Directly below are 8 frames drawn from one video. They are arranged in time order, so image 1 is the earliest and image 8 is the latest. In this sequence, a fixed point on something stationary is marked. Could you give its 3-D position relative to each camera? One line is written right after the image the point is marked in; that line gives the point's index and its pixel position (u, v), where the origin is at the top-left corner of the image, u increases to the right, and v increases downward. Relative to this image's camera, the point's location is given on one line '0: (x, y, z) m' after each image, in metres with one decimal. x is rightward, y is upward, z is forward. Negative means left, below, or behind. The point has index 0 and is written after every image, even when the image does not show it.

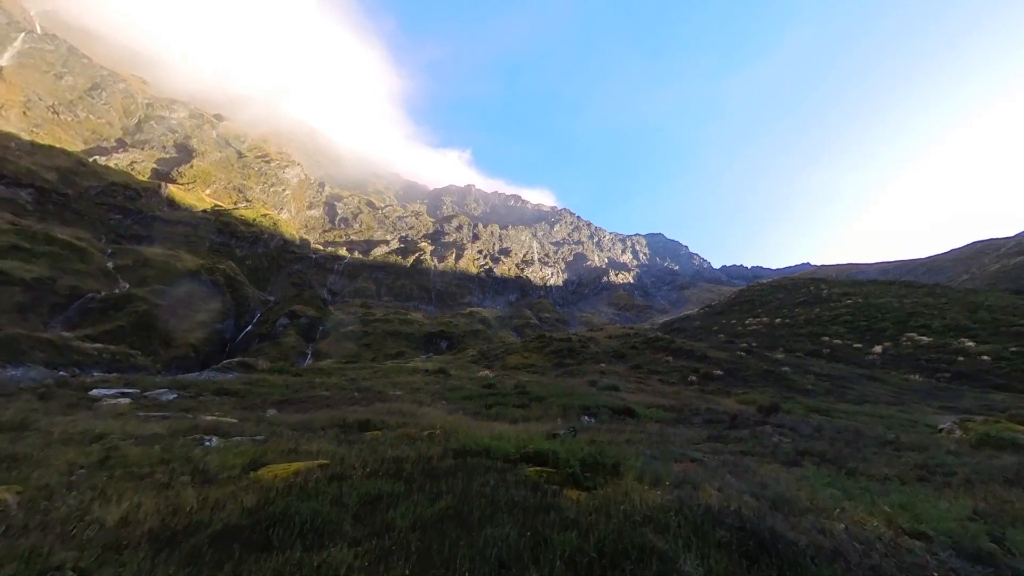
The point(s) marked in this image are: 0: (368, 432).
0: (-7.3, -7.3, +18.3) m
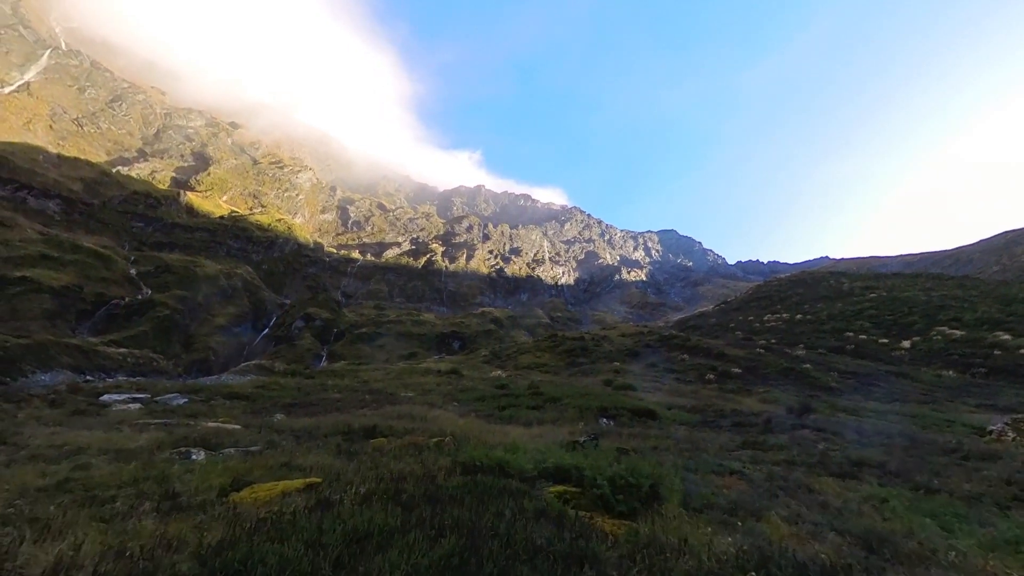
0: (-6.6, -7.2, +17.1) m
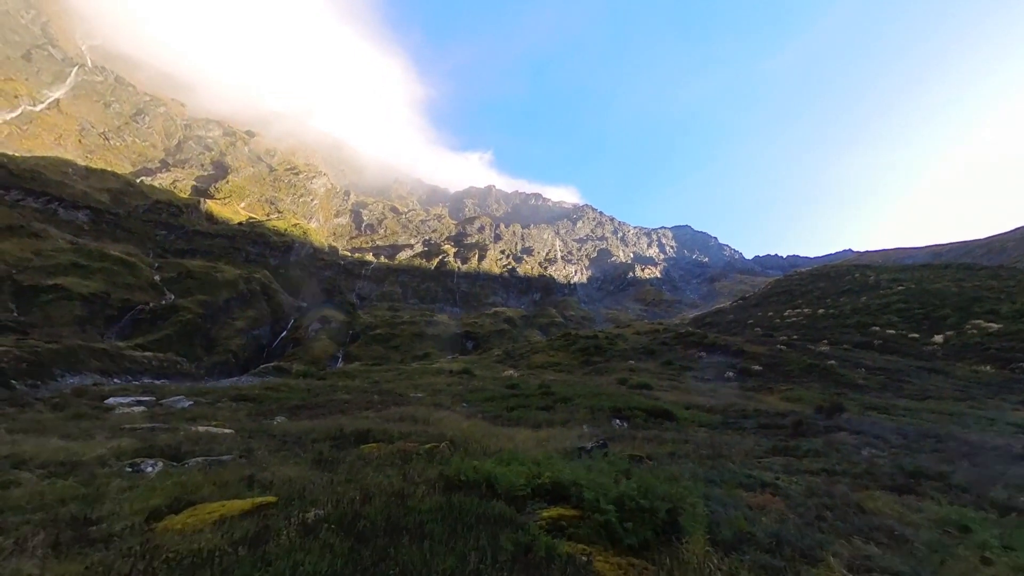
0: (-6.5, -7.0, +15.8) m
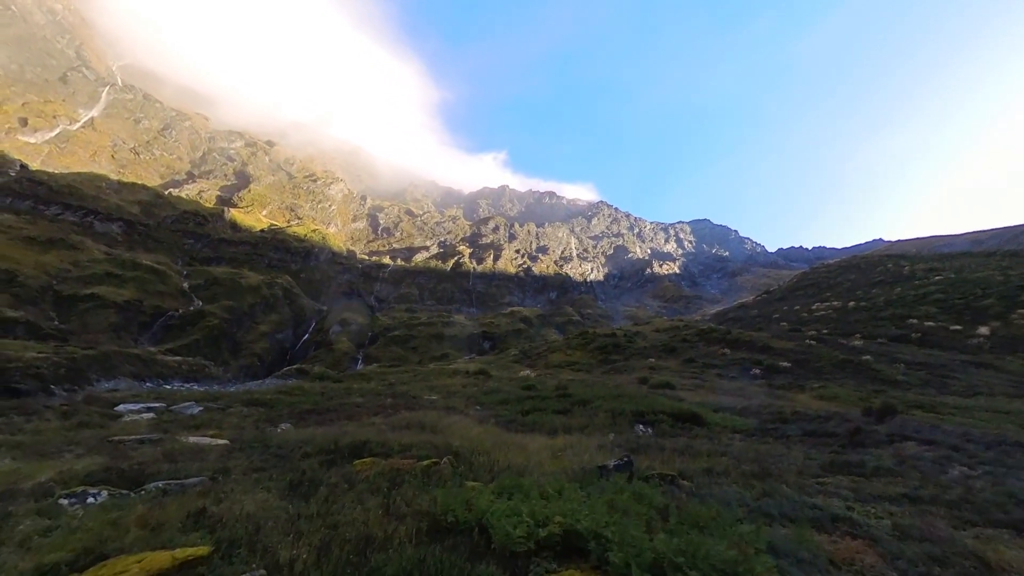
0: (-6.2, -6.9, +14.1) m
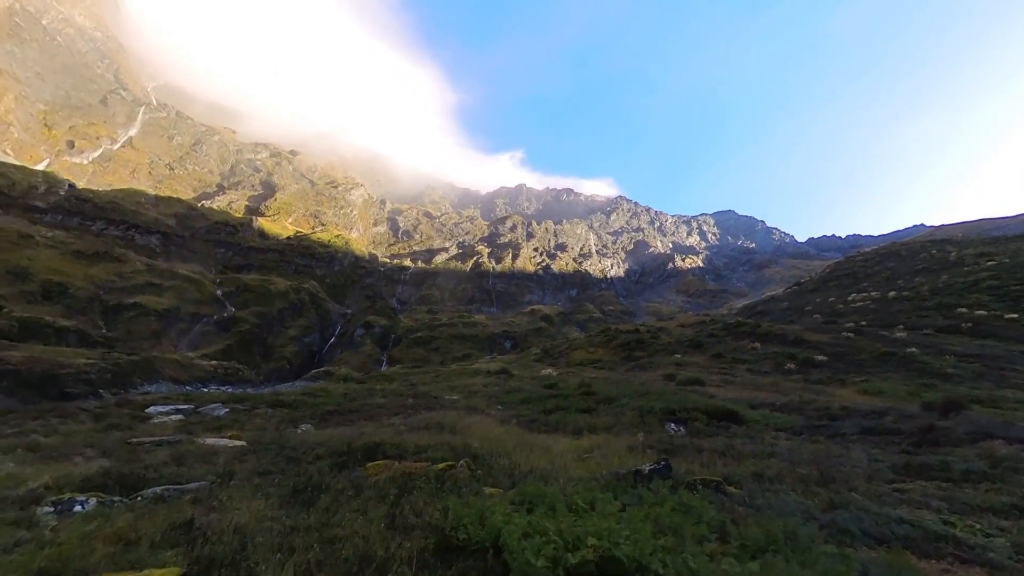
0: (-5.3, -6.5, +13.2) m
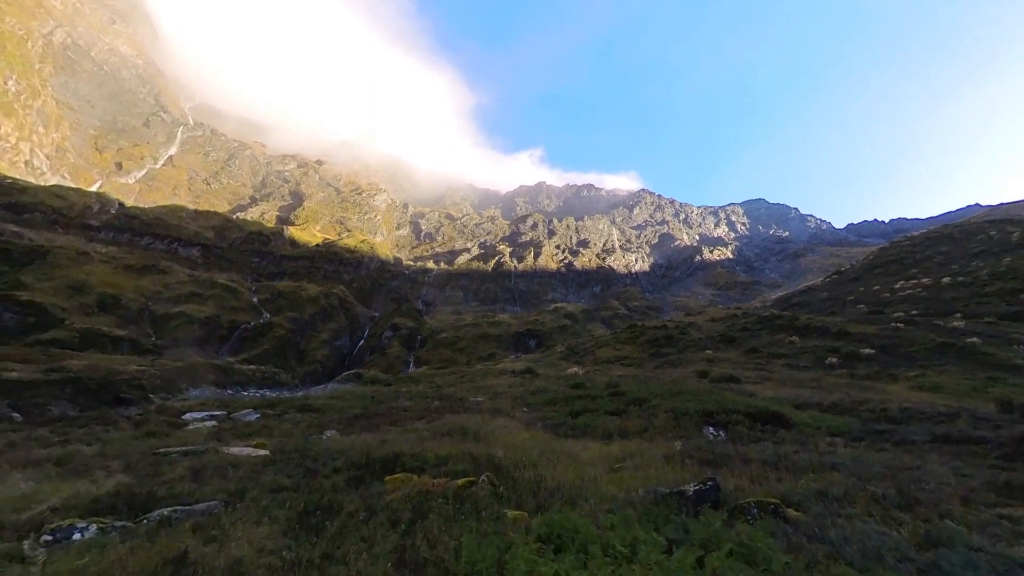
0: (-4.4, -6.7, +12.5) m
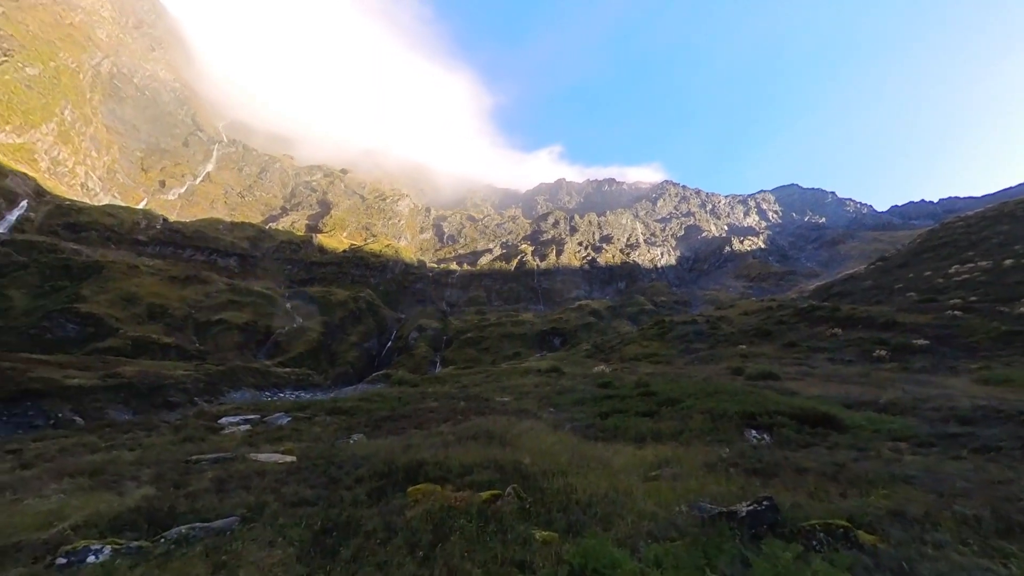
0: (-3.5, -6.8, +12.0) m
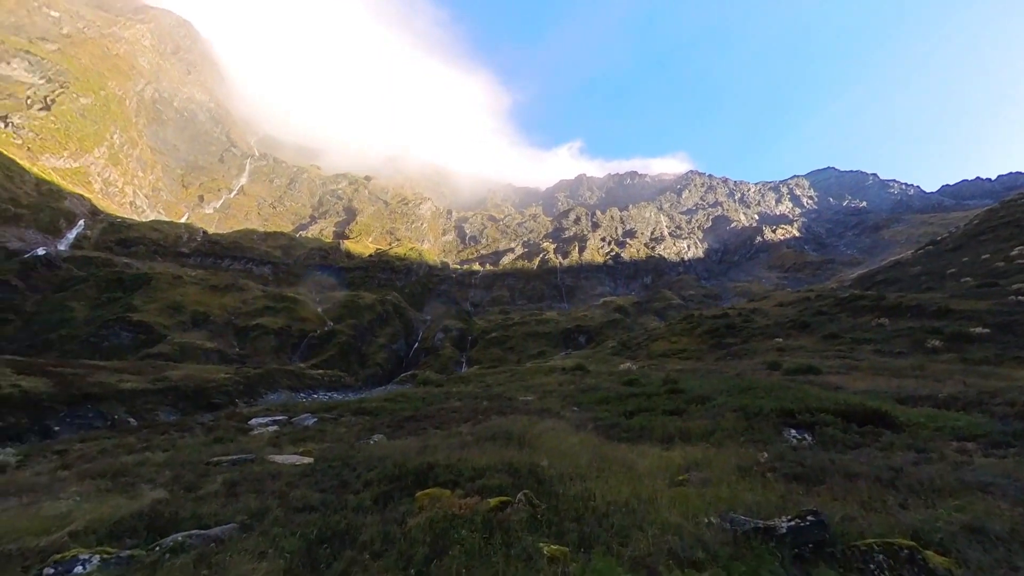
0: (-3.2, -6.7, +11.4) m
